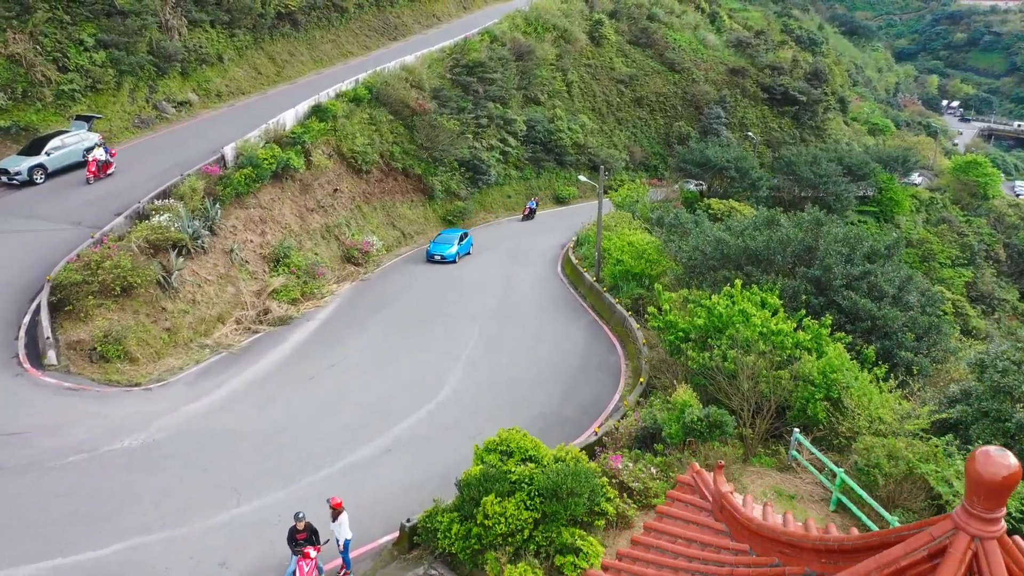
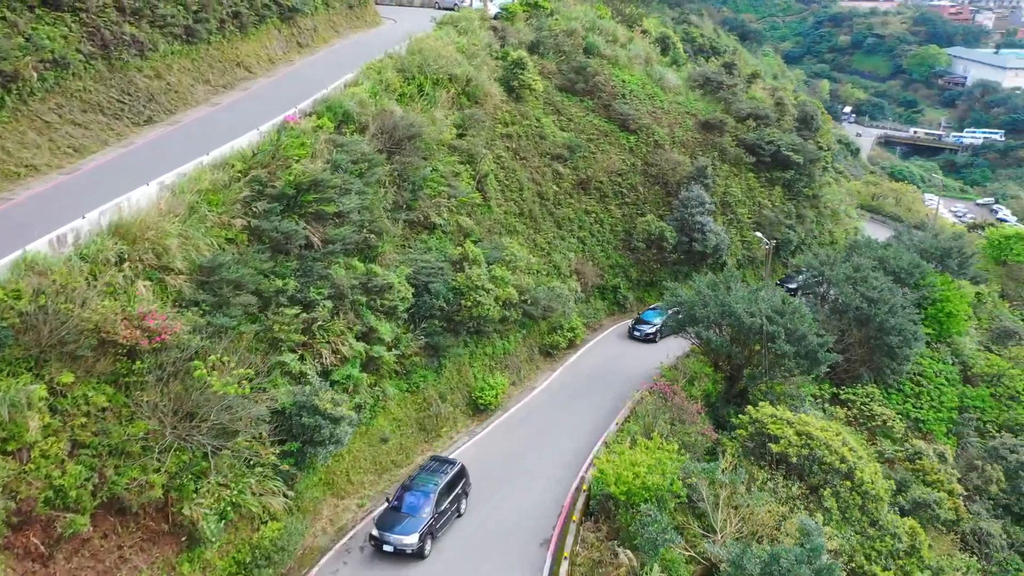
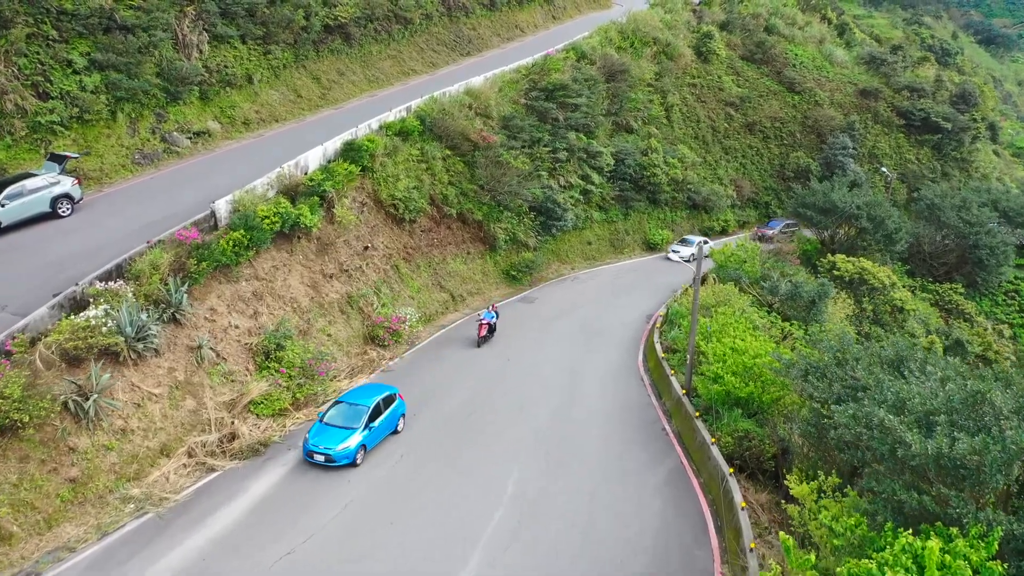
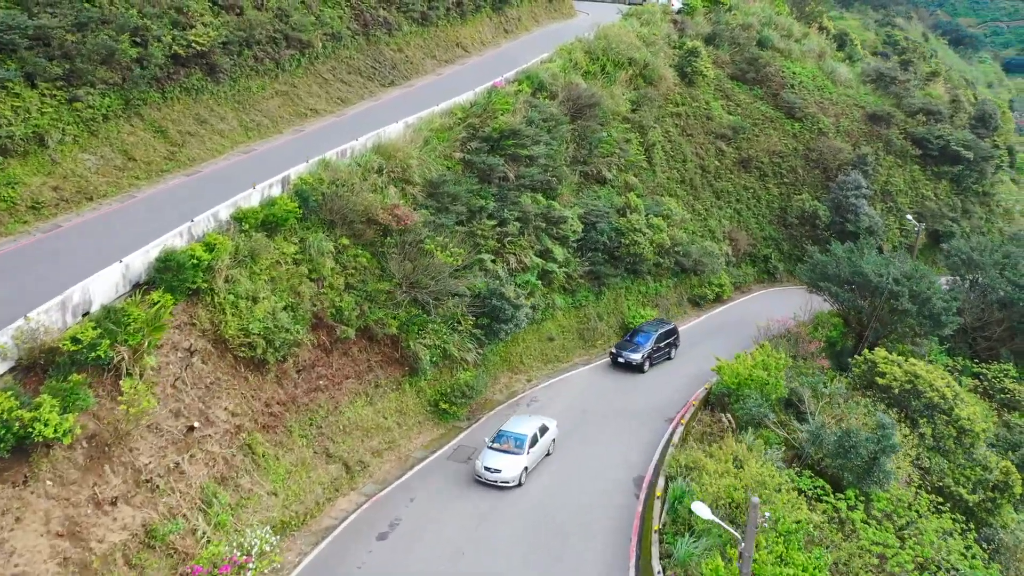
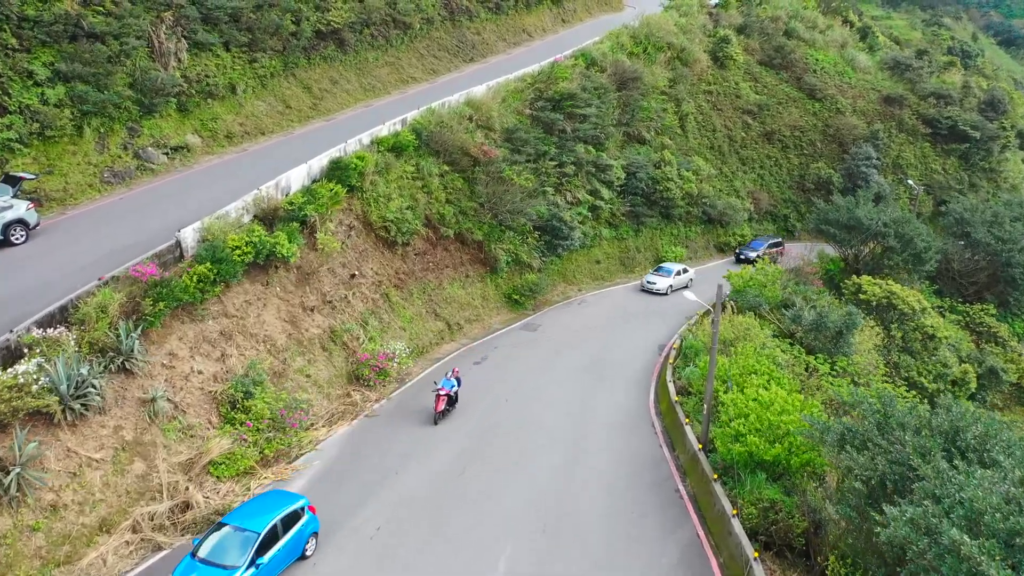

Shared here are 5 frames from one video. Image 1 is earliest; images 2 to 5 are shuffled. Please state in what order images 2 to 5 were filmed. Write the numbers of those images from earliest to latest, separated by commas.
3, 5, 4, 2
